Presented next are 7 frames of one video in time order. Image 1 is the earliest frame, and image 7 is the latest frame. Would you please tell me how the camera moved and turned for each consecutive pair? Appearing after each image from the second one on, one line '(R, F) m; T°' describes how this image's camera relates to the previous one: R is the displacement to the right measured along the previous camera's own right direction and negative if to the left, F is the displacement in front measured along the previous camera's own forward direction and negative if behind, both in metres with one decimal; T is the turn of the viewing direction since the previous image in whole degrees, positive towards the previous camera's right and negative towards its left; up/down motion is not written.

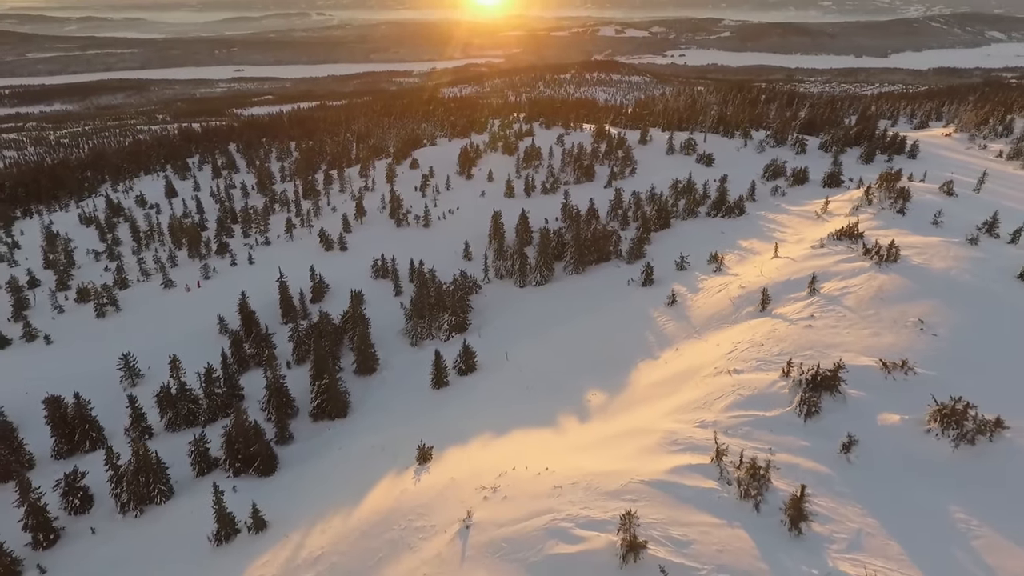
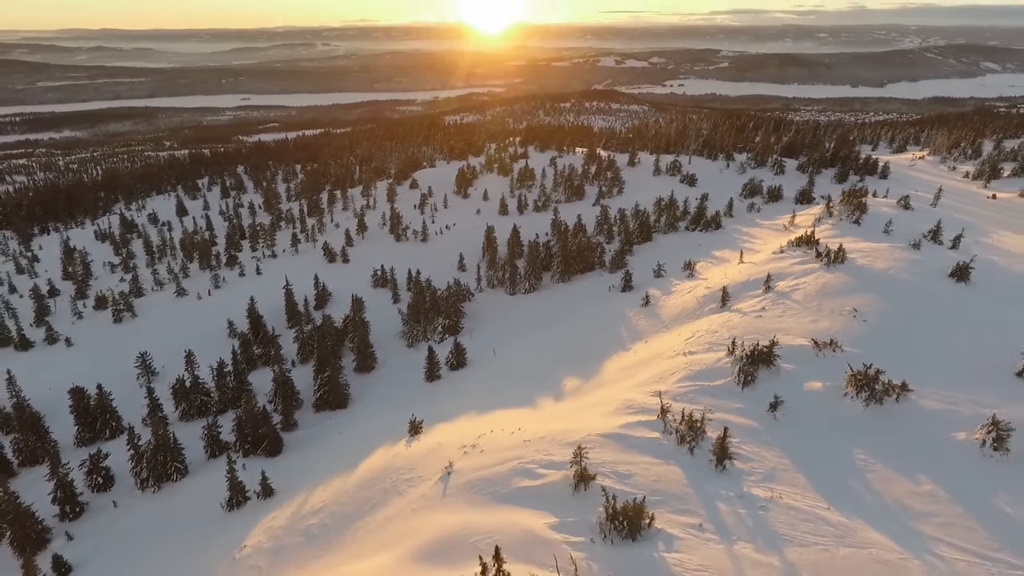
(+0.5, -1.7) m; 0°
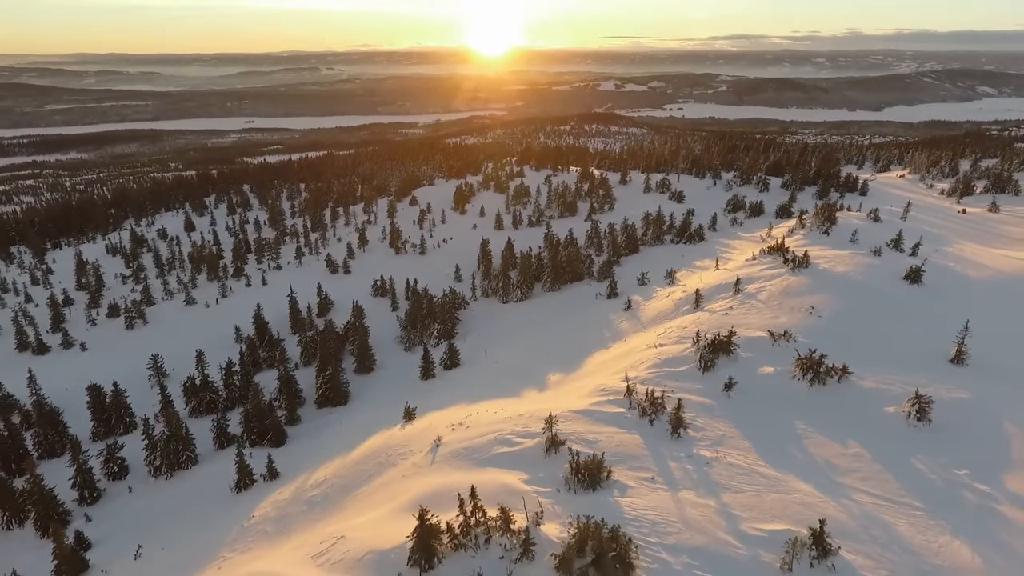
(+0.4, -1.4) m; 0°
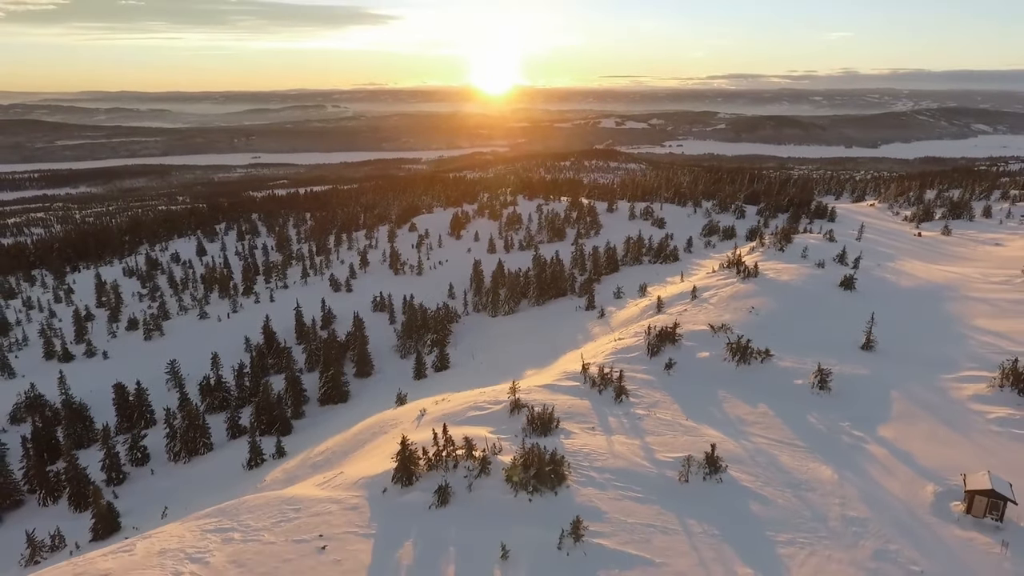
(+0.7, -2.3) m; 0°
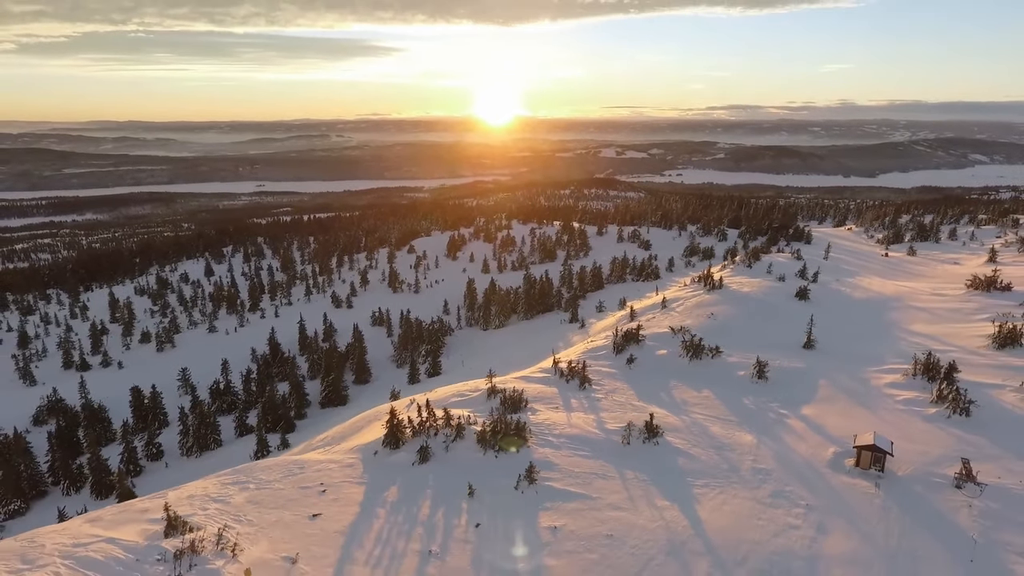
(+0.6, -2.0) m; 0°
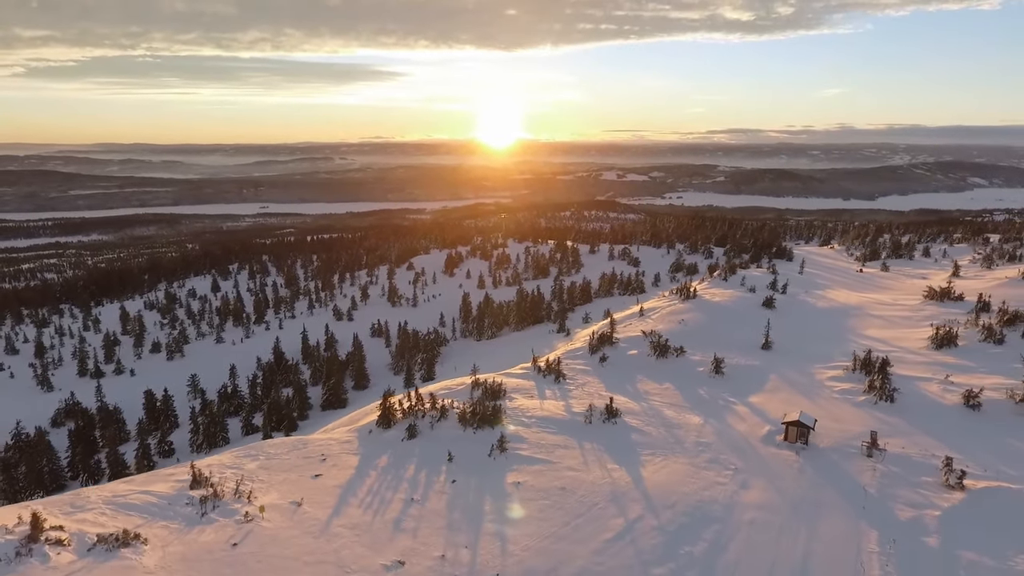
(+0.6, -1.8) m; 0°
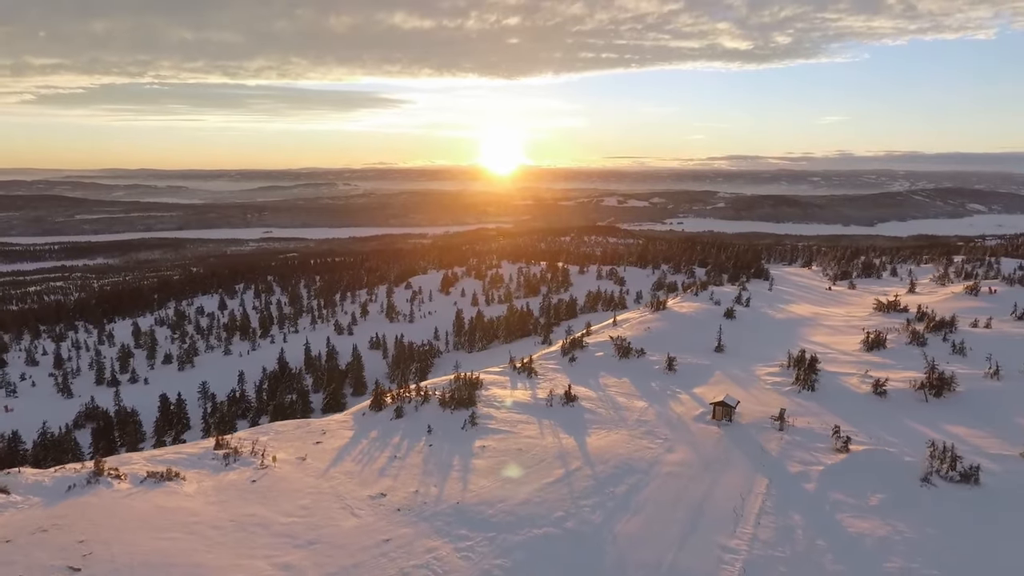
(+0.8, -2.4) m; 0°
